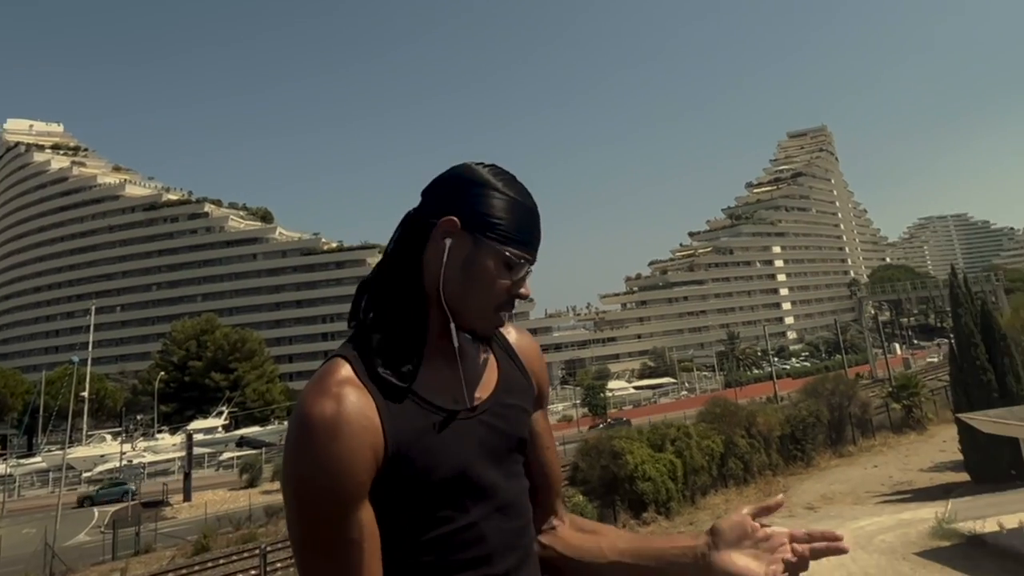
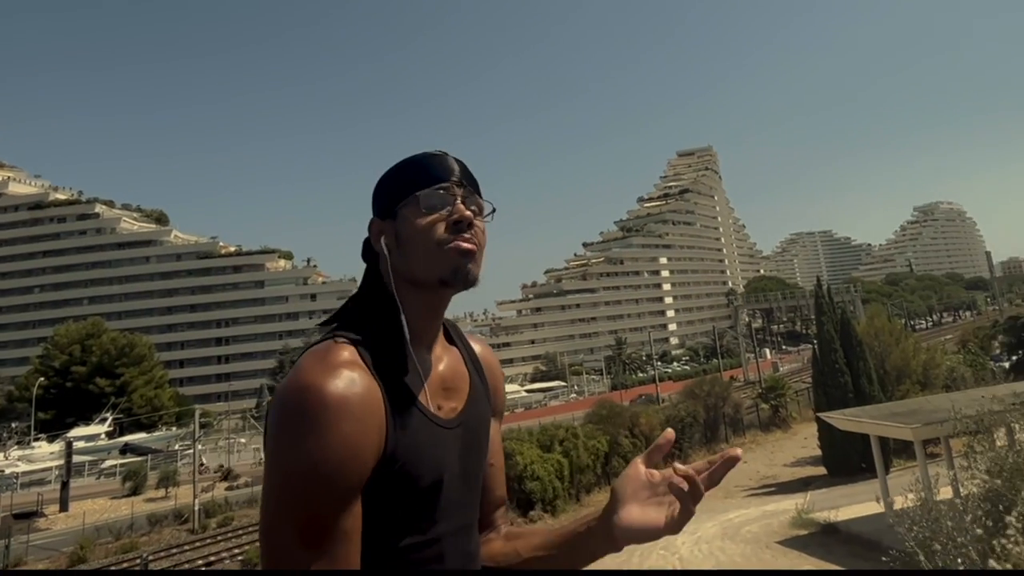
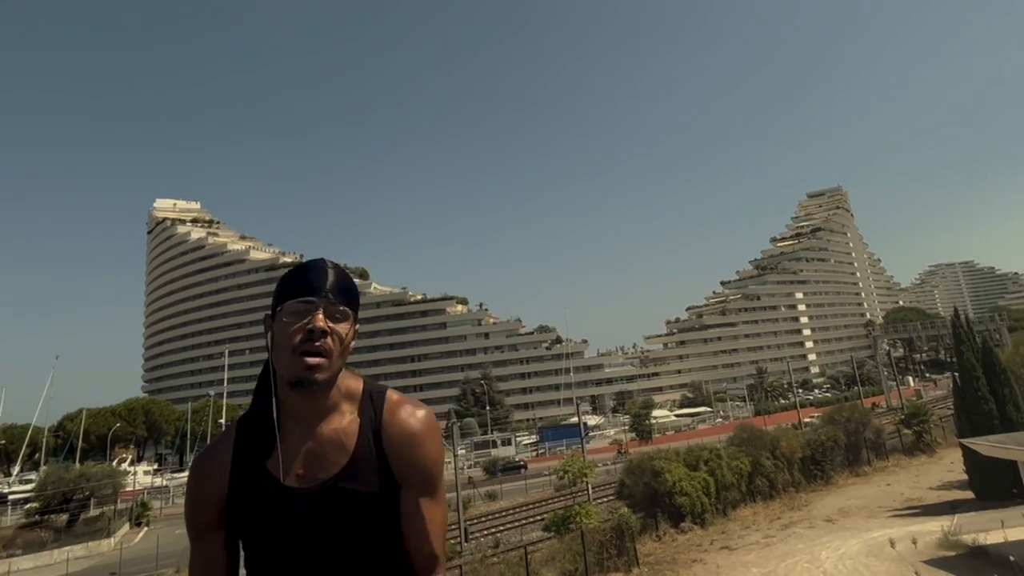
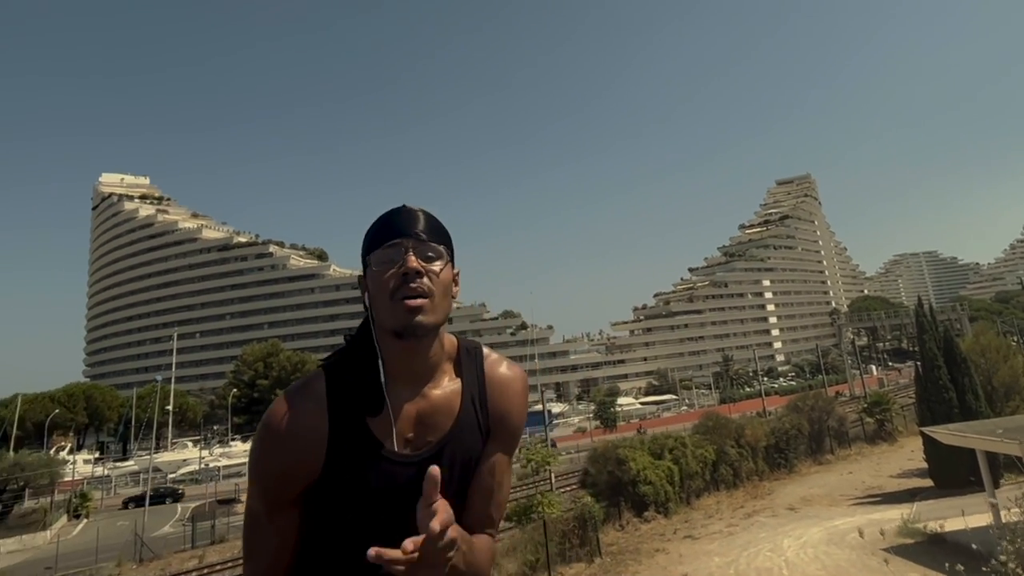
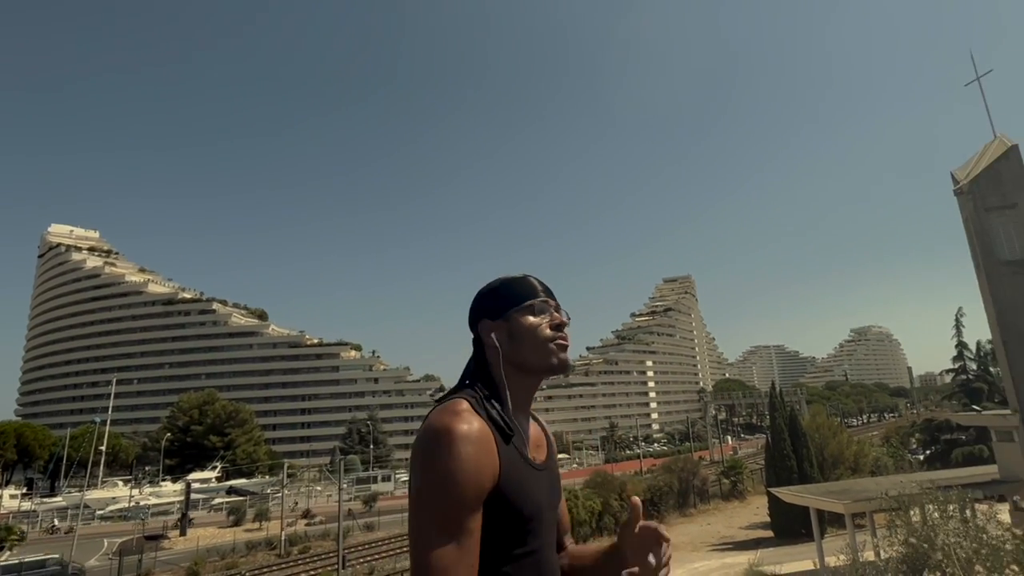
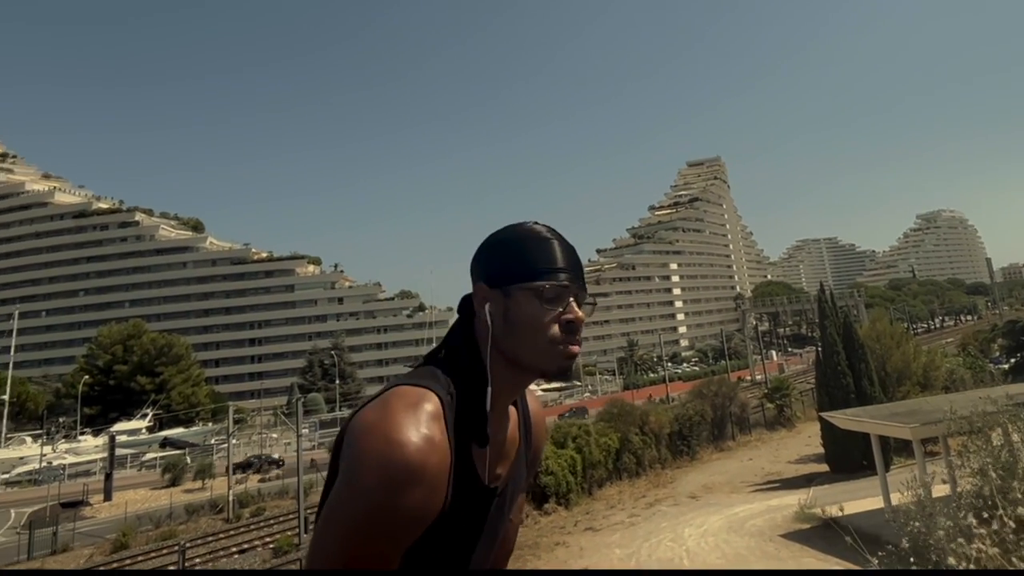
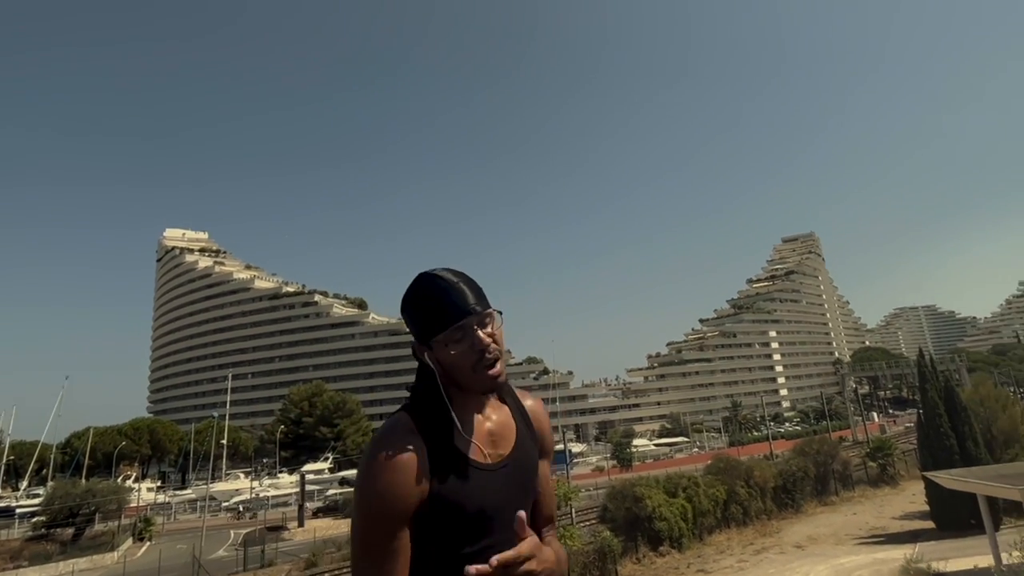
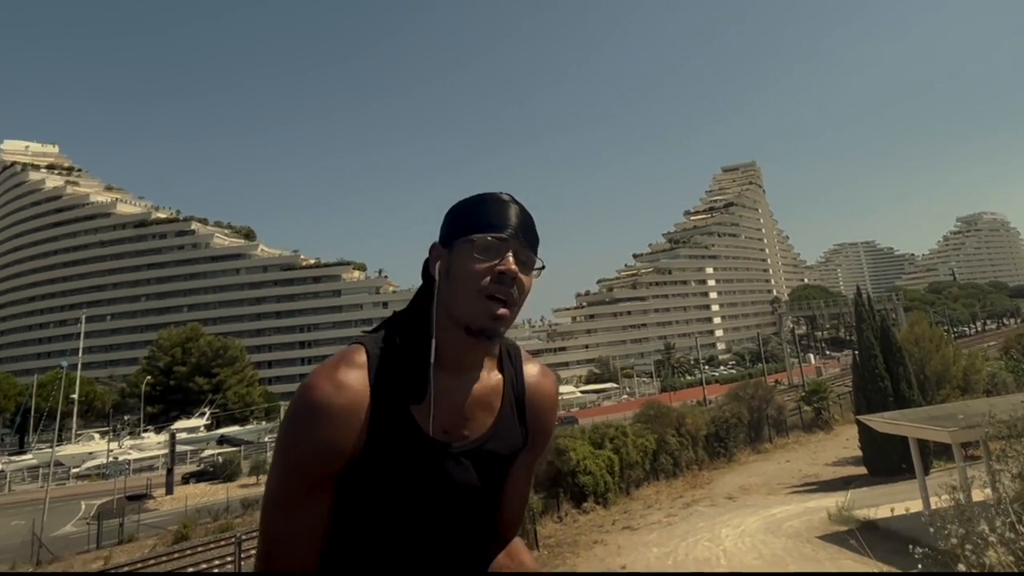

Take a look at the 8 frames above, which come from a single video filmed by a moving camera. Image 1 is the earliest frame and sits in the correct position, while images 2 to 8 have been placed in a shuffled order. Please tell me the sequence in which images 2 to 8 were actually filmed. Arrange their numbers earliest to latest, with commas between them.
2, 6, 8, 4, 3, 7, 5
